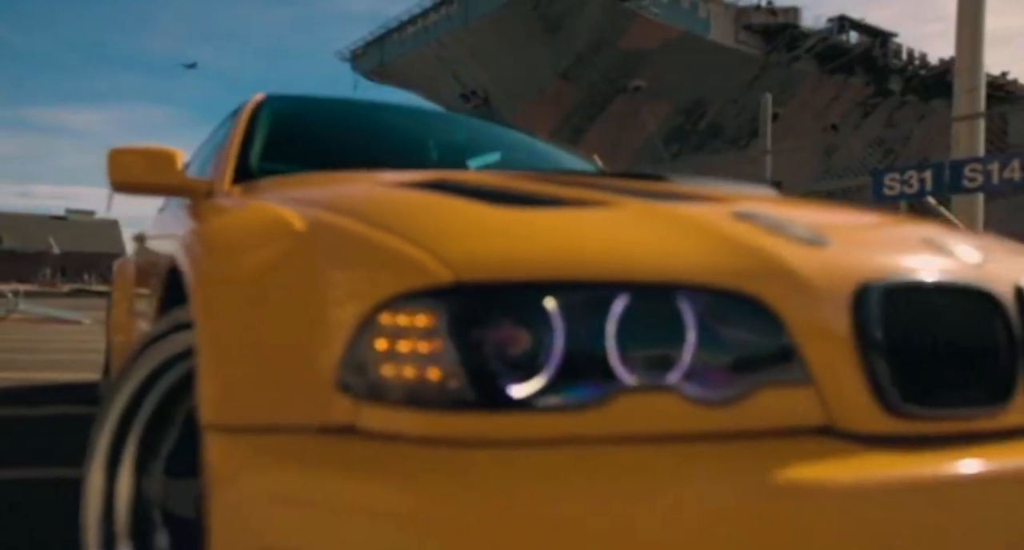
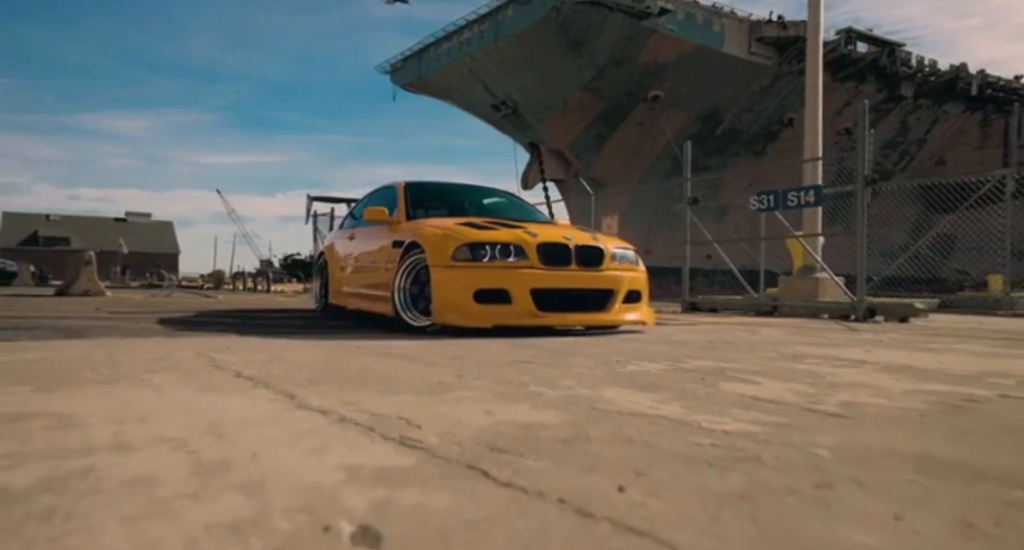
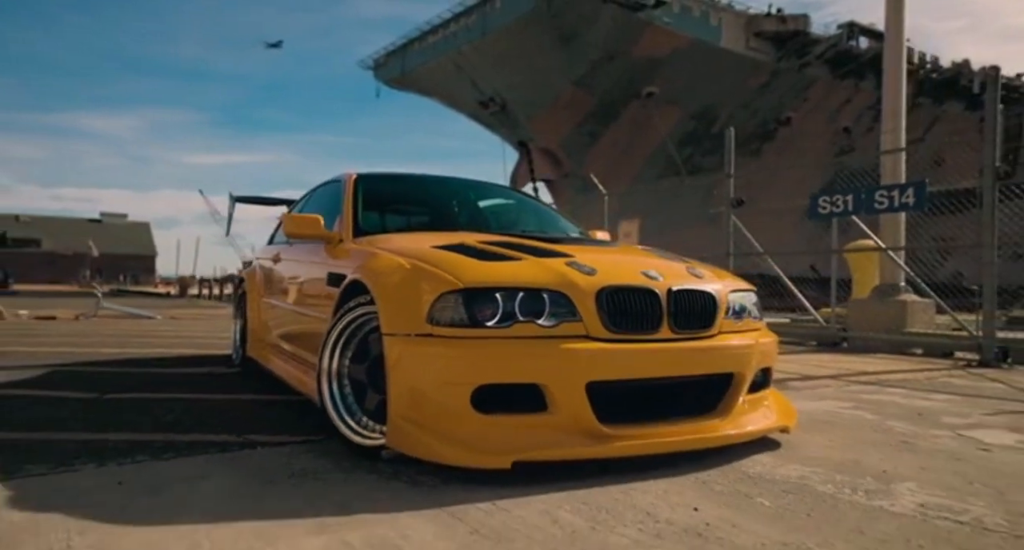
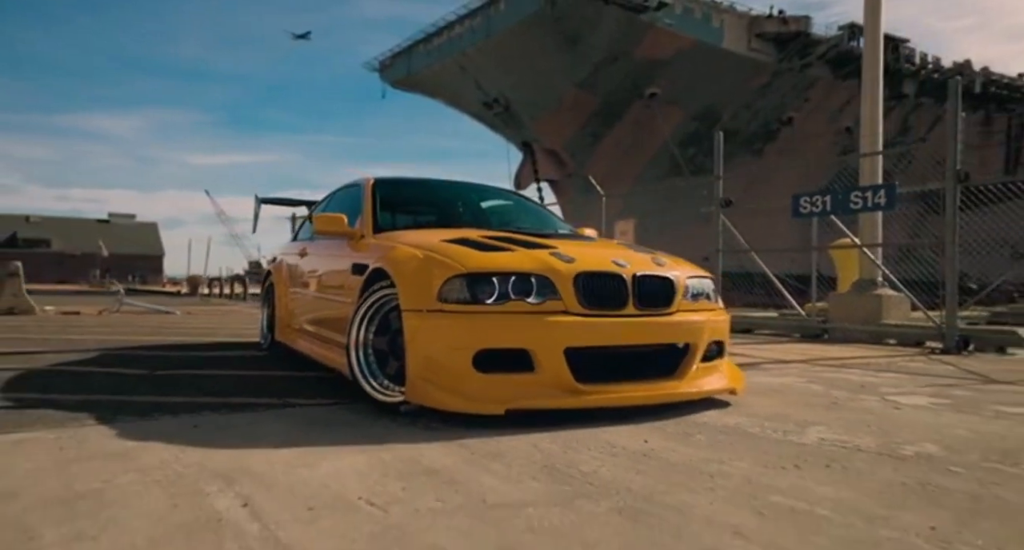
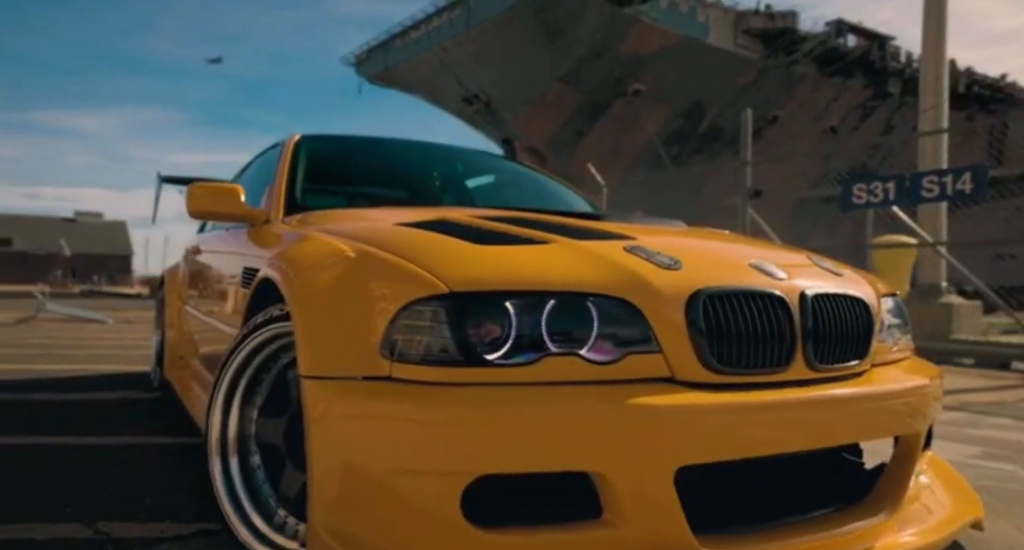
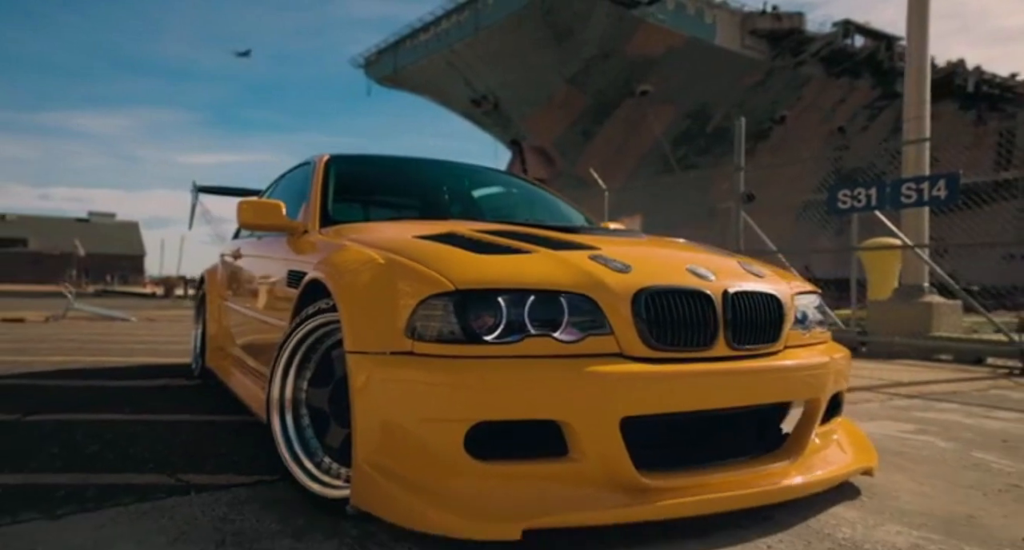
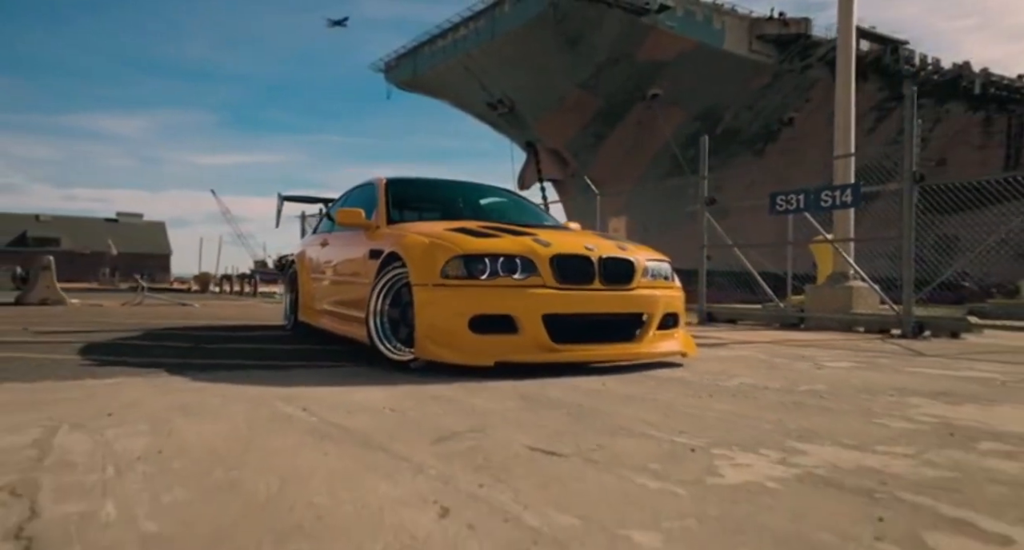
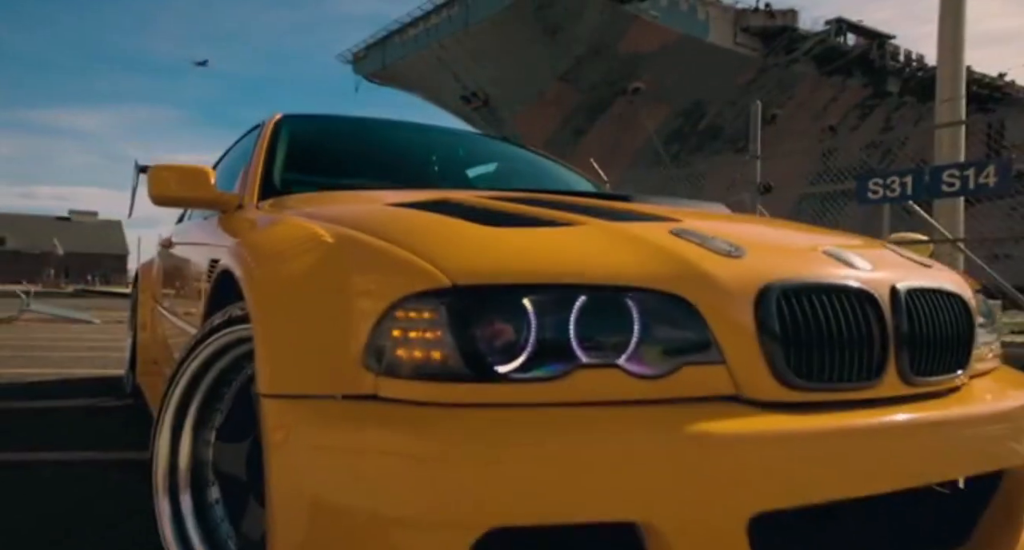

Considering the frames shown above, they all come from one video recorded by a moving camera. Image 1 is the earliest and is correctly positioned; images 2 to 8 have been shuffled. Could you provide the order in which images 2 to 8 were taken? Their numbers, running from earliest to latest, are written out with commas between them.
8, 5, 6, 3, 4, 7, 2
